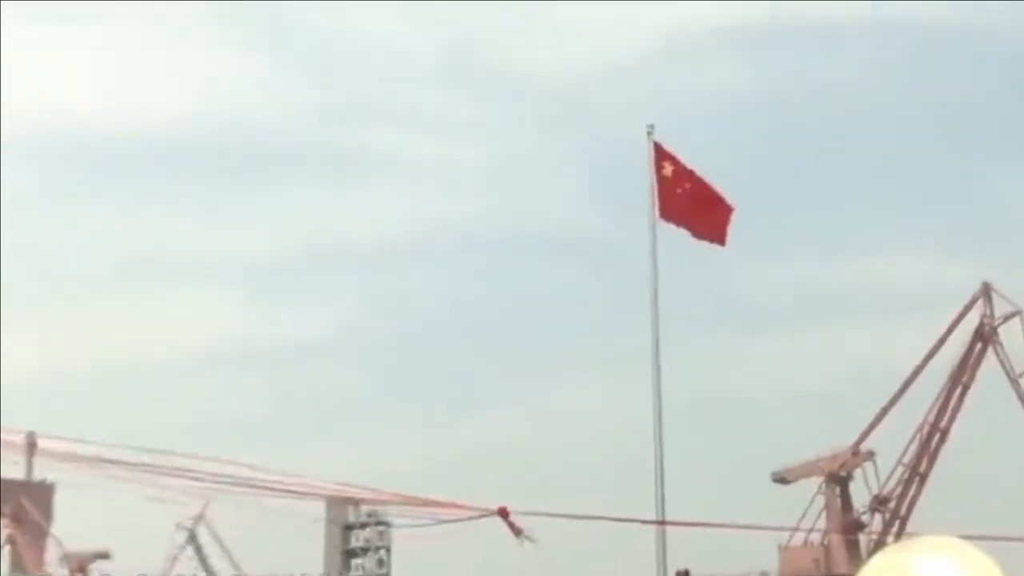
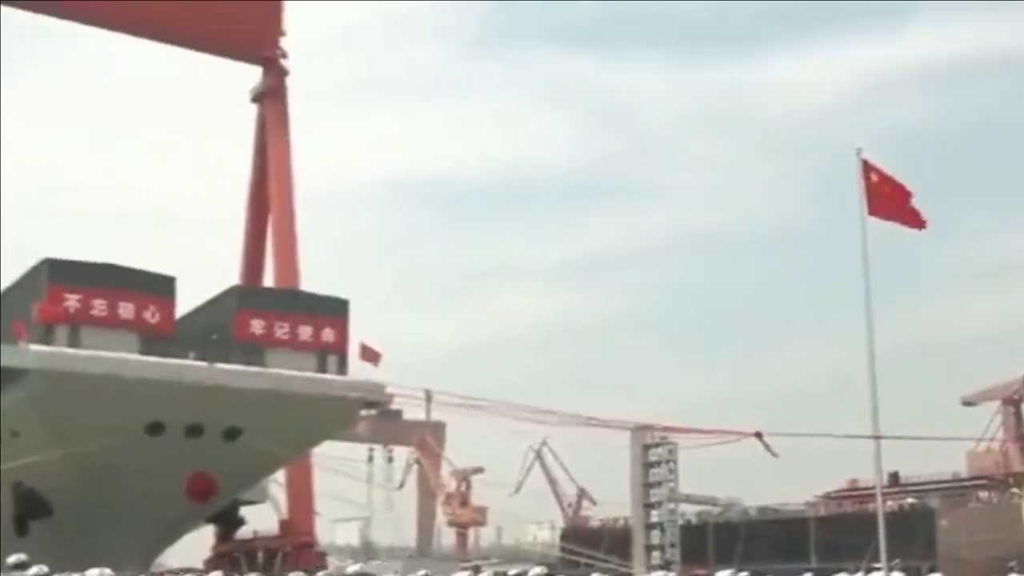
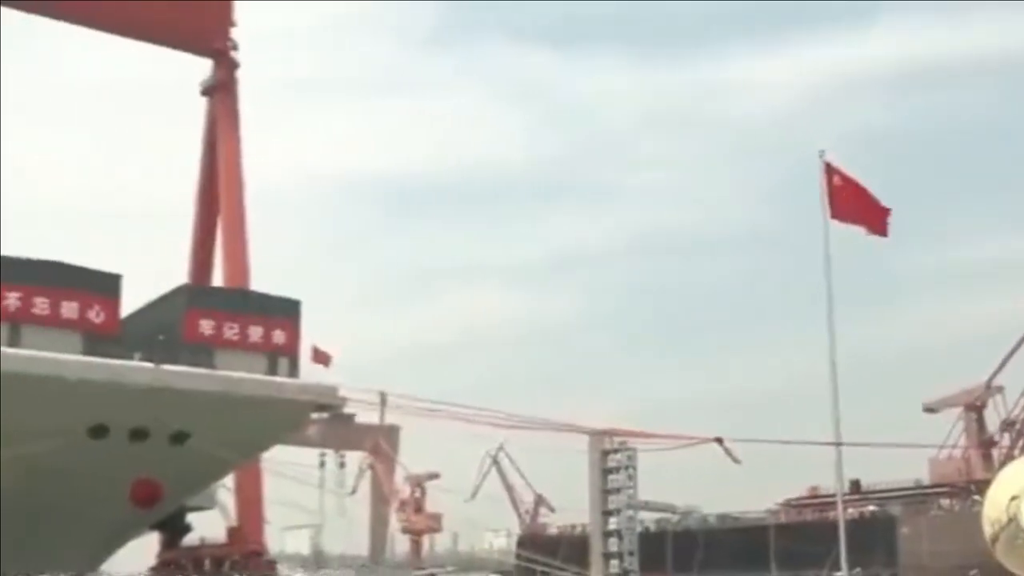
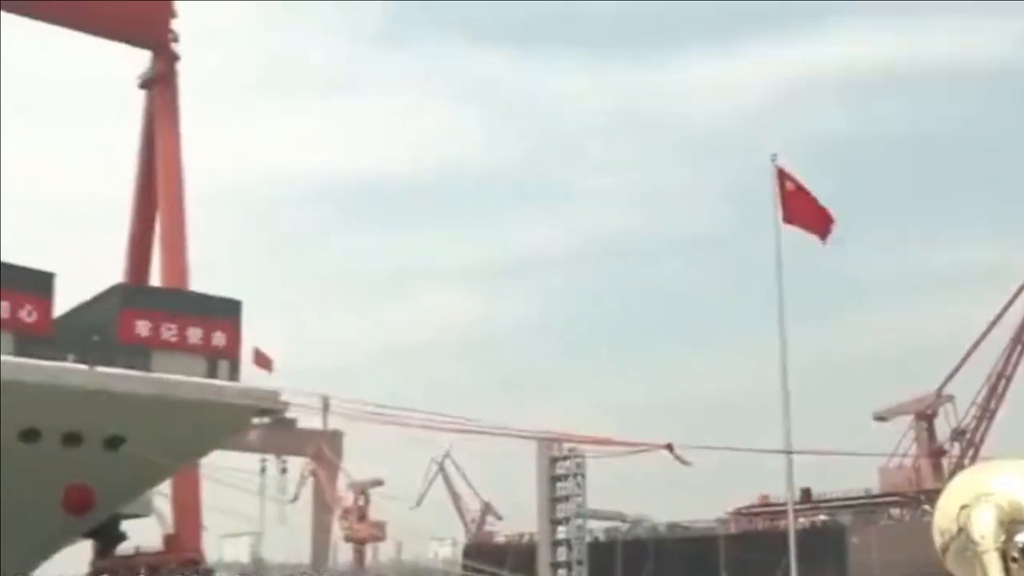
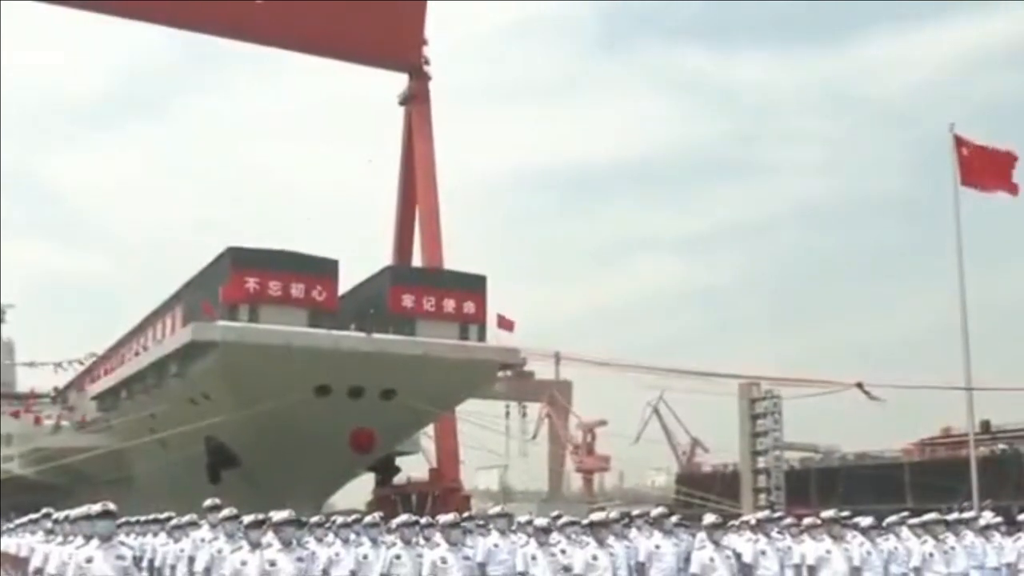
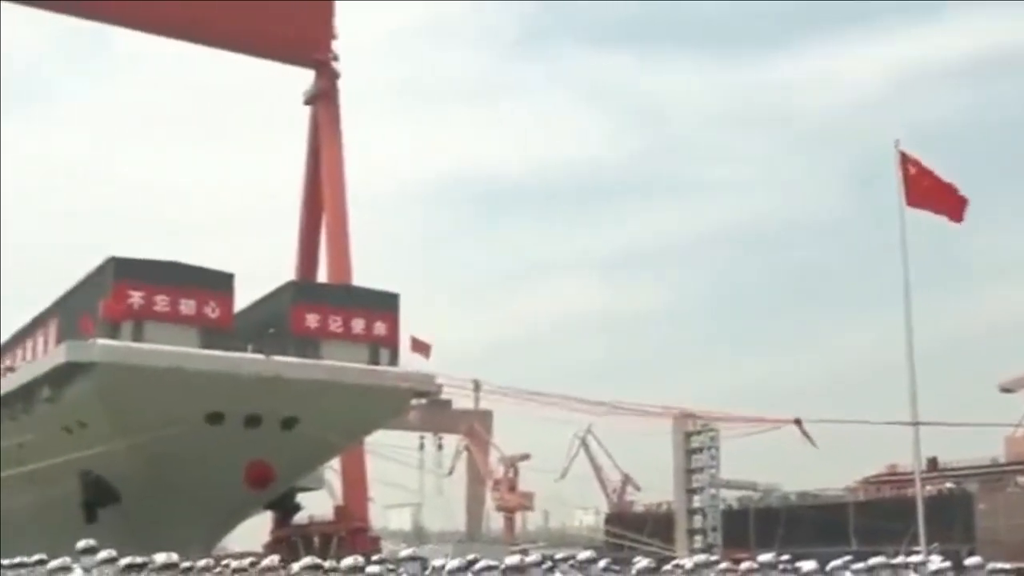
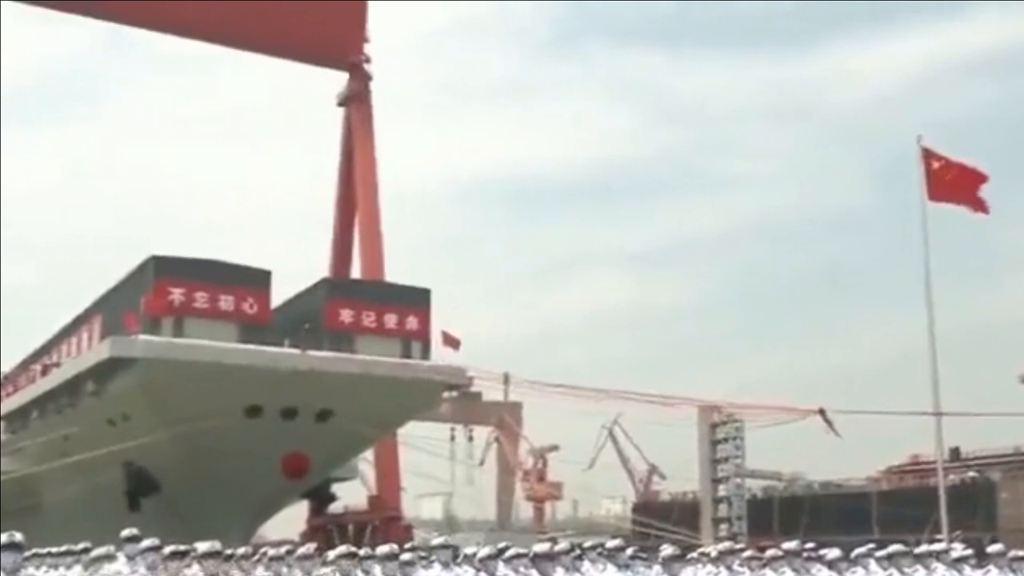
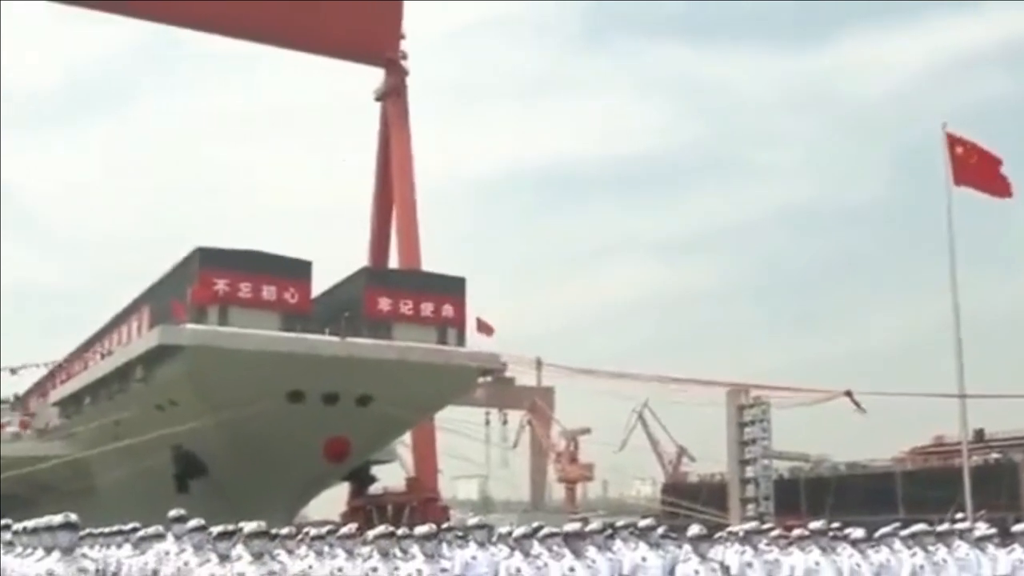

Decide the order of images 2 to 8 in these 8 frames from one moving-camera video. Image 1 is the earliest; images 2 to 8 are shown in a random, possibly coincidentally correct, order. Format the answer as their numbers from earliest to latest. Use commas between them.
4, 3, 2, 6, 7, 8, 5
